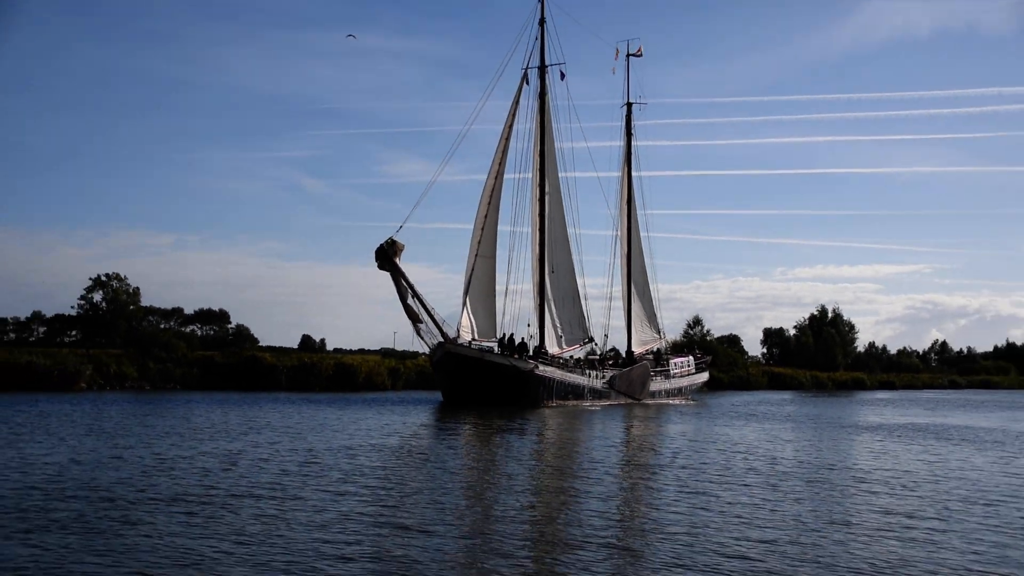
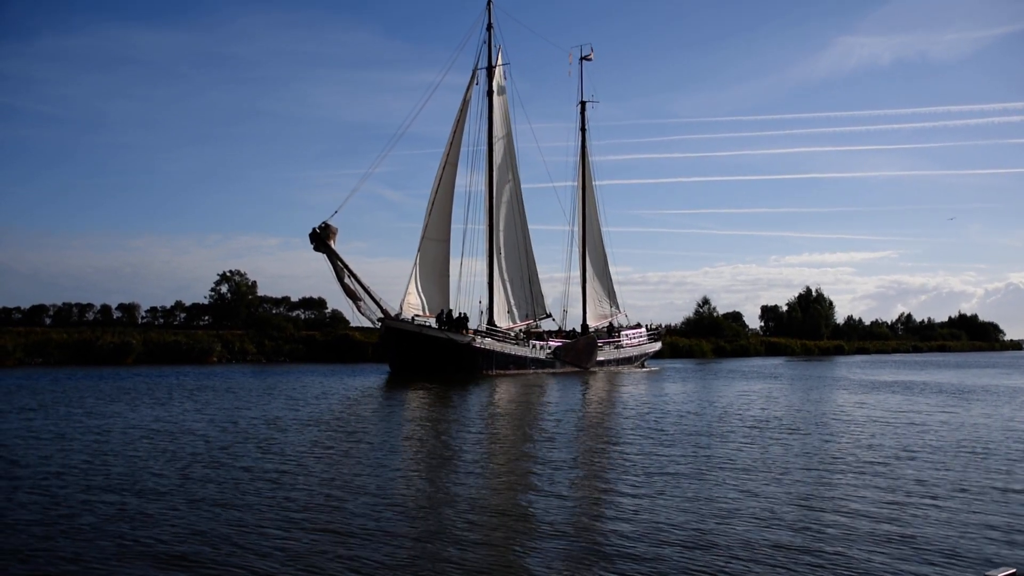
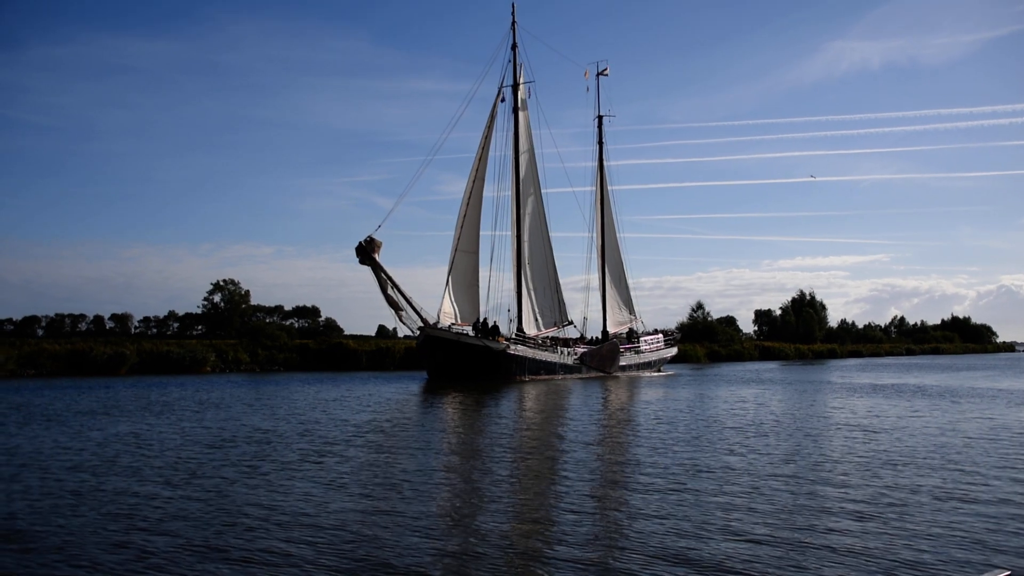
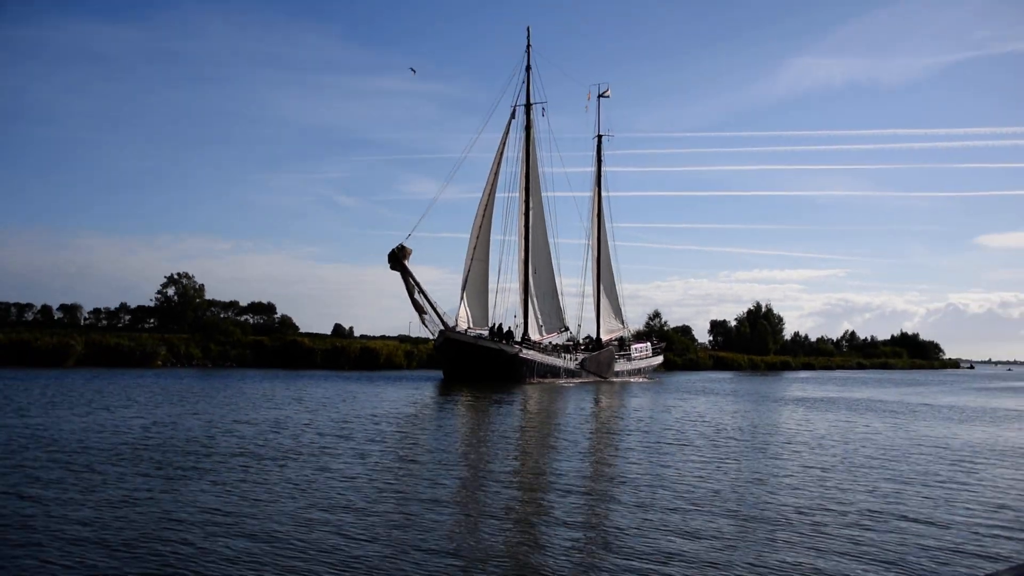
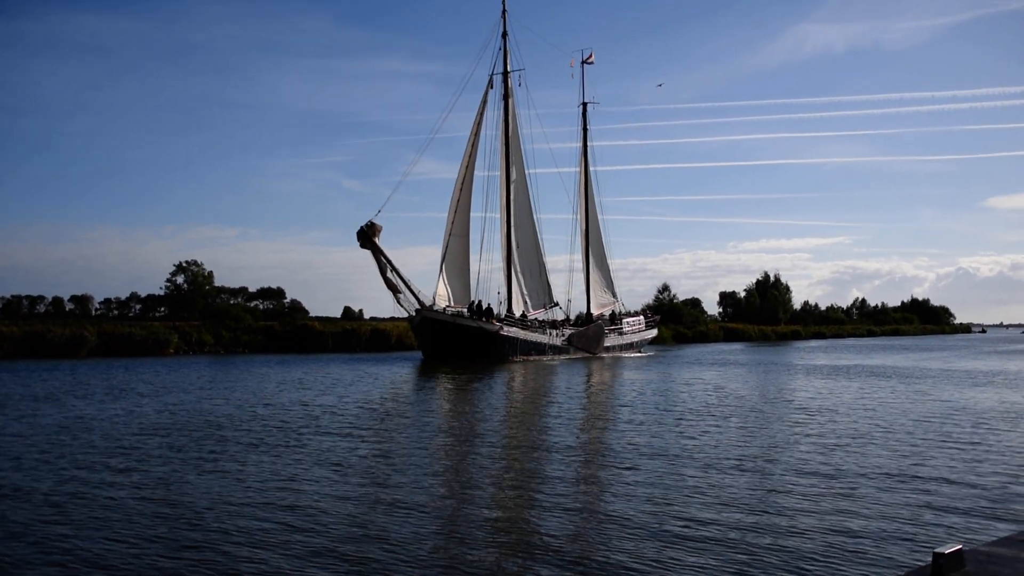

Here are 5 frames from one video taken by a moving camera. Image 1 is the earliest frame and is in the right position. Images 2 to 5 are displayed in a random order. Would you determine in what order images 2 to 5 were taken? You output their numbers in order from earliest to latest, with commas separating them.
4, 5, 3, 2
